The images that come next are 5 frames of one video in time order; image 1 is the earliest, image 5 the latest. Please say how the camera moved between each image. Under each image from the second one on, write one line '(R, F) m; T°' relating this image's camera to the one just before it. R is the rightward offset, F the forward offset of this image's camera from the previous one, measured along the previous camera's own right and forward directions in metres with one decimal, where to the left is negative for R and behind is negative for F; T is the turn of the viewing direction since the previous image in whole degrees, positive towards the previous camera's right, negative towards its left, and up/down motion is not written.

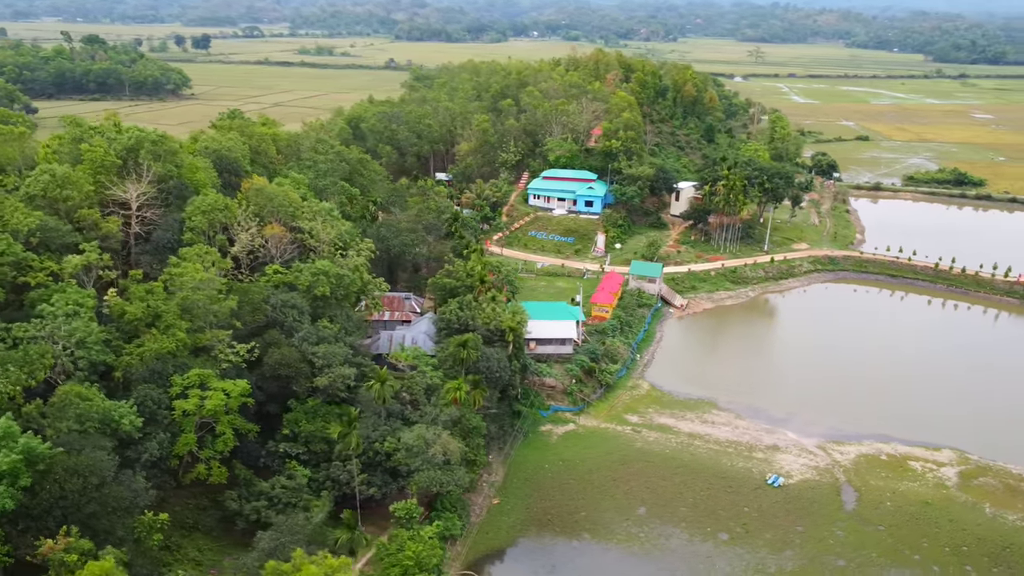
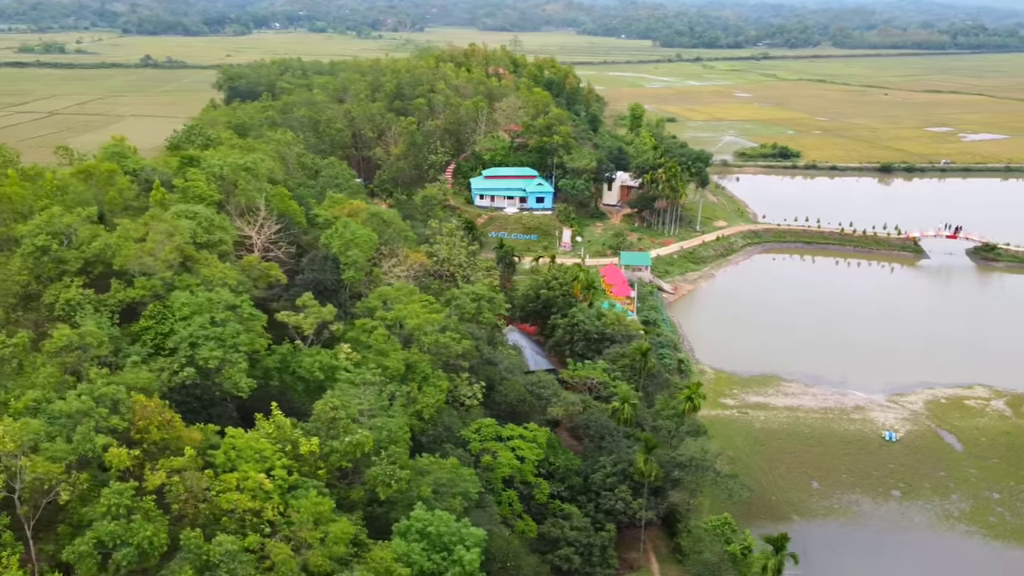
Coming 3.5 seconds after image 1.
(-16.2, +3.4) m; +18°
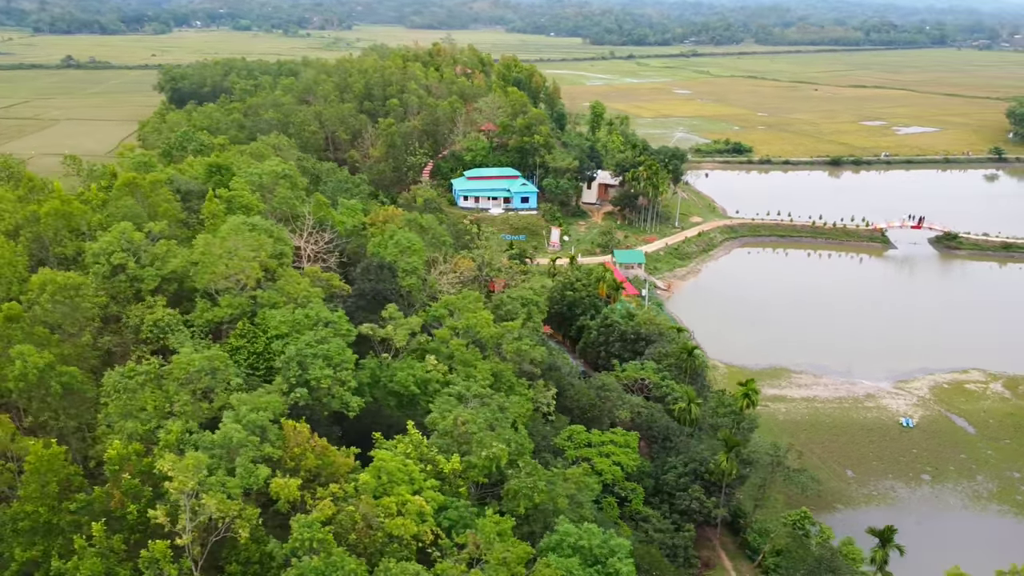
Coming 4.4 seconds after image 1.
(-4.5, +0.5) m; +5°
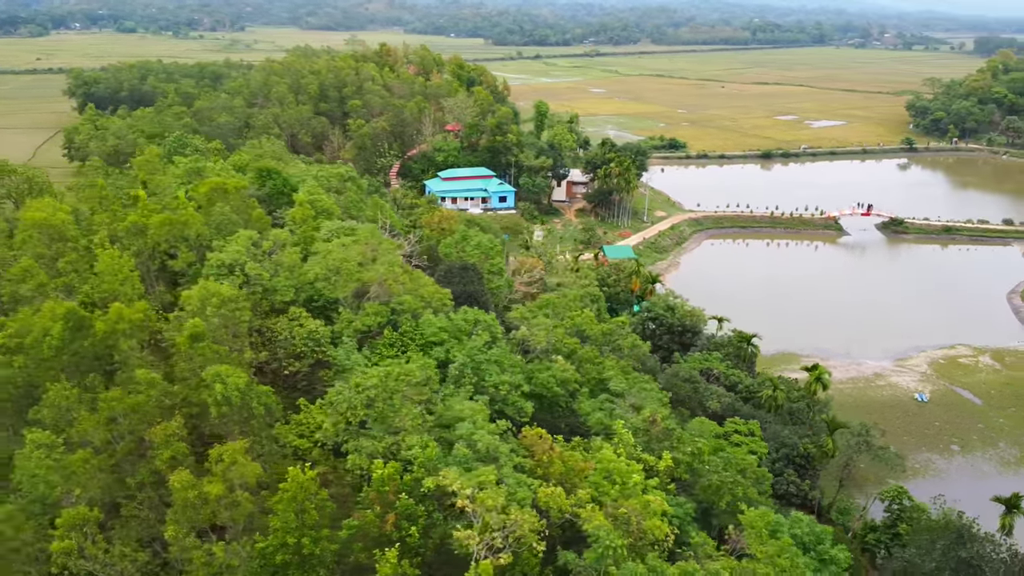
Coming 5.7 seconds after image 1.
(-6.4, +0.8) m; +7°
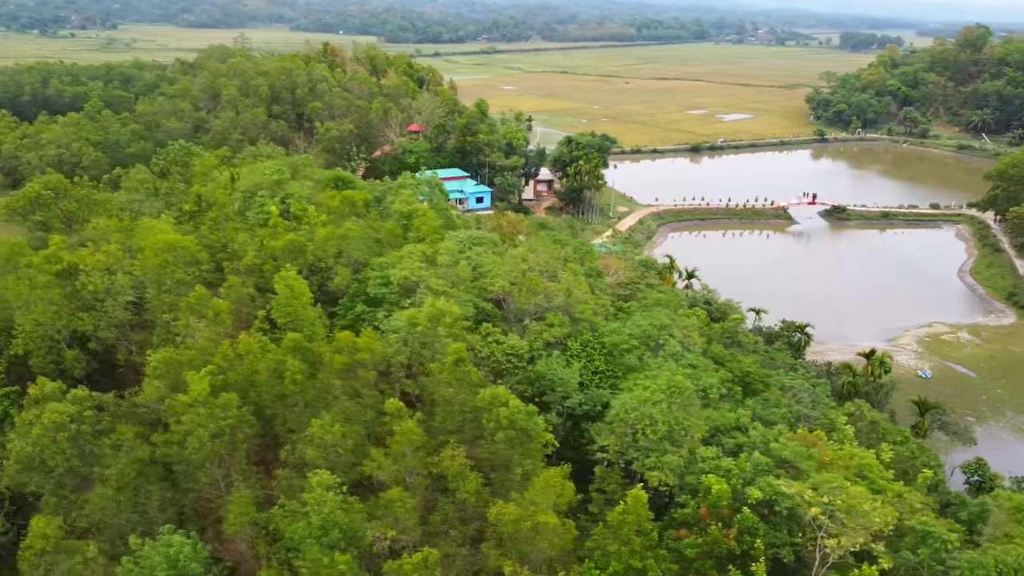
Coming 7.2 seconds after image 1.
(-7.0, +0.7) m; +8°
